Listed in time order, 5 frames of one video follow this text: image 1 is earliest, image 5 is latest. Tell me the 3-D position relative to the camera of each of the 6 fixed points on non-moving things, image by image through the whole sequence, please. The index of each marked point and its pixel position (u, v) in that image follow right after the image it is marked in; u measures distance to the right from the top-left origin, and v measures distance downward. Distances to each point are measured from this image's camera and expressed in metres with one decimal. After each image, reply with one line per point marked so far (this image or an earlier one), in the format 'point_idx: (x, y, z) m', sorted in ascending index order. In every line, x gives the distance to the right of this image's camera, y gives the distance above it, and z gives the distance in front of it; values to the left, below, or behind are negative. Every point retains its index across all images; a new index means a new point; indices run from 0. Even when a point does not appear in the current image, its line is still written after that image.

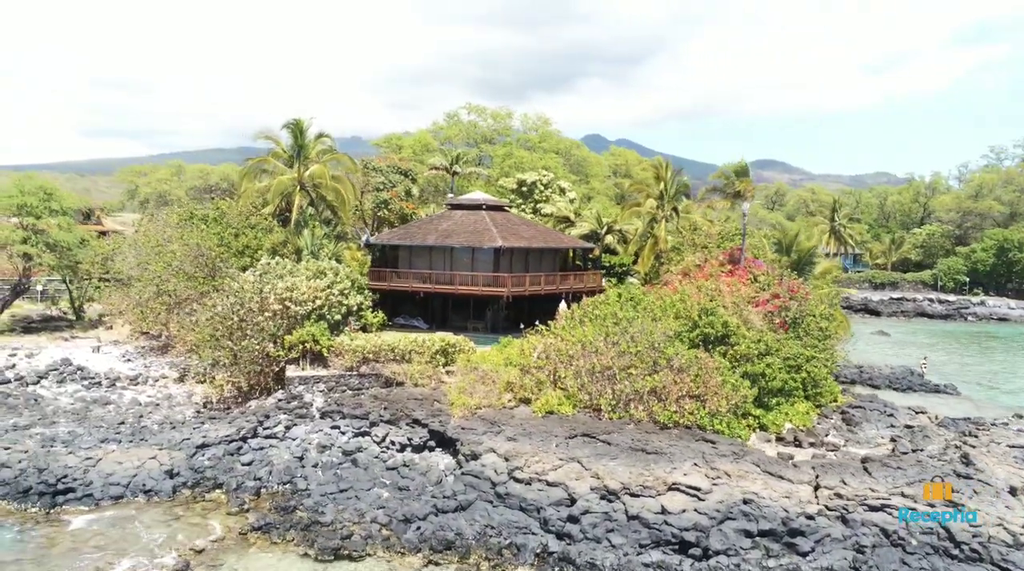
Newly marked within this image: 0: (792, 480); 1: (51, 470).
0: (+6.4, -4.5, +17.3) m
1: (-11.5, -4.6, +18.9) m
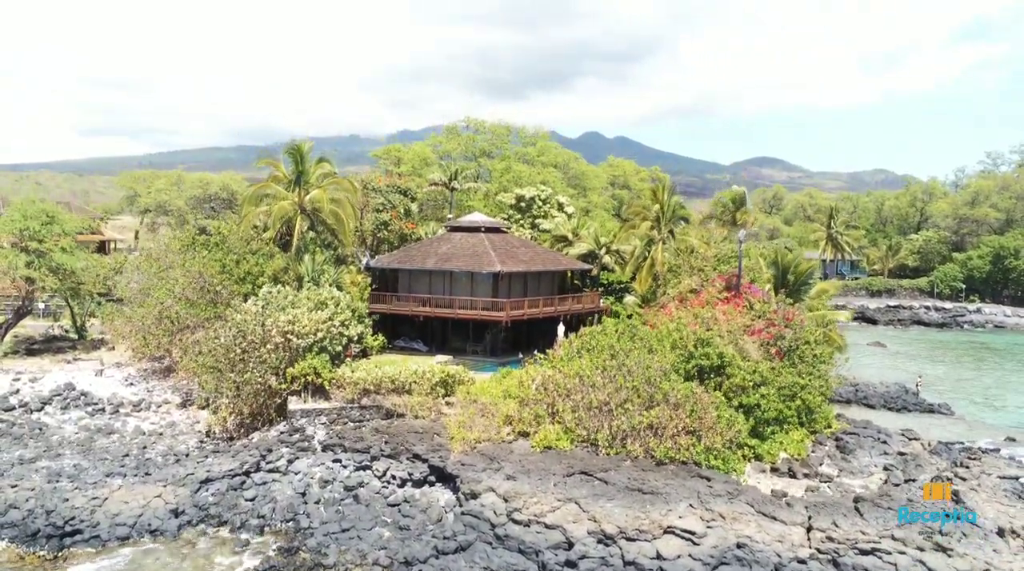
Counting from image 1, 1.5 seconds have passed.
0: (+6.4, -5.5, +17.7) m
1: (-11.5, -5.7, +19.3) m
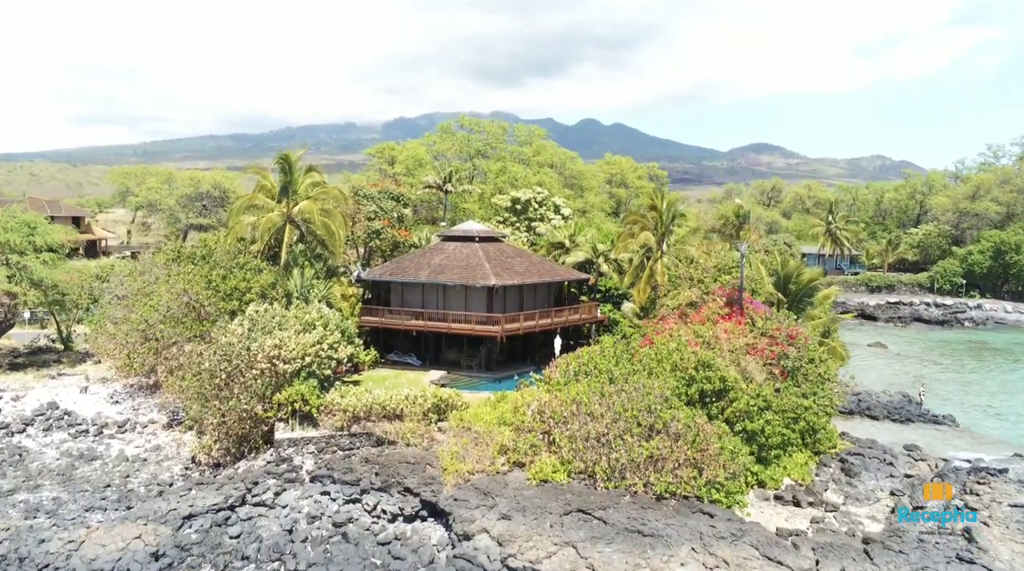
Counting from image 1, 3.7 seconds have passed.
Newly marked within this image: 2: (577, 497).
0: (+6.3, -6.3, +16.9) m
1: (-11.6, -6.6, +18.4) m
2: (+1.7, -5.5, +19.8) m
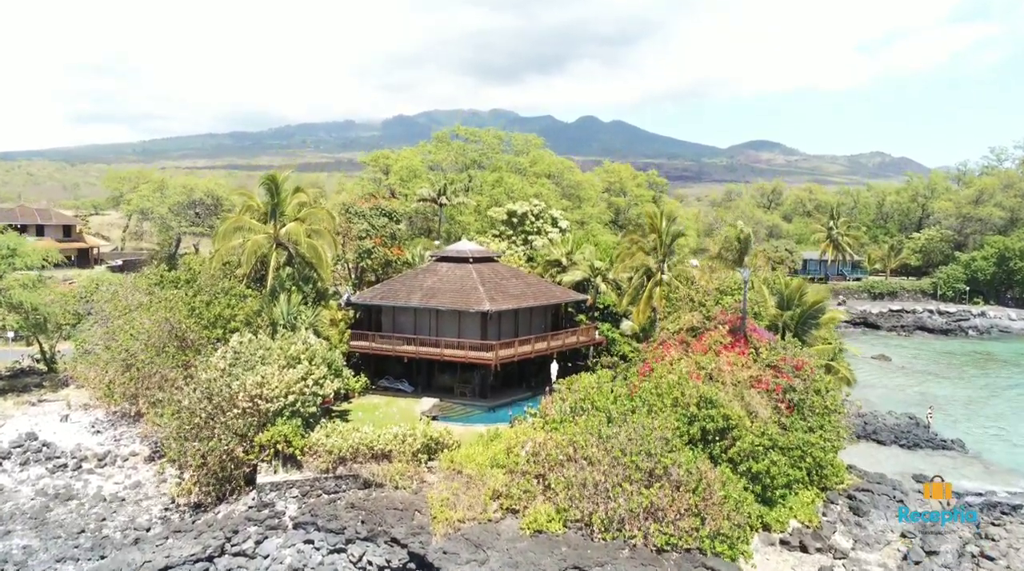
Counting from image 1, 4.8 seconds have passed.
0: (+6.1, -7.4, +15.9) m
1: (-11.8, -7.7, +17.4) m
2: (+1.5, -6.6, +18.8) m
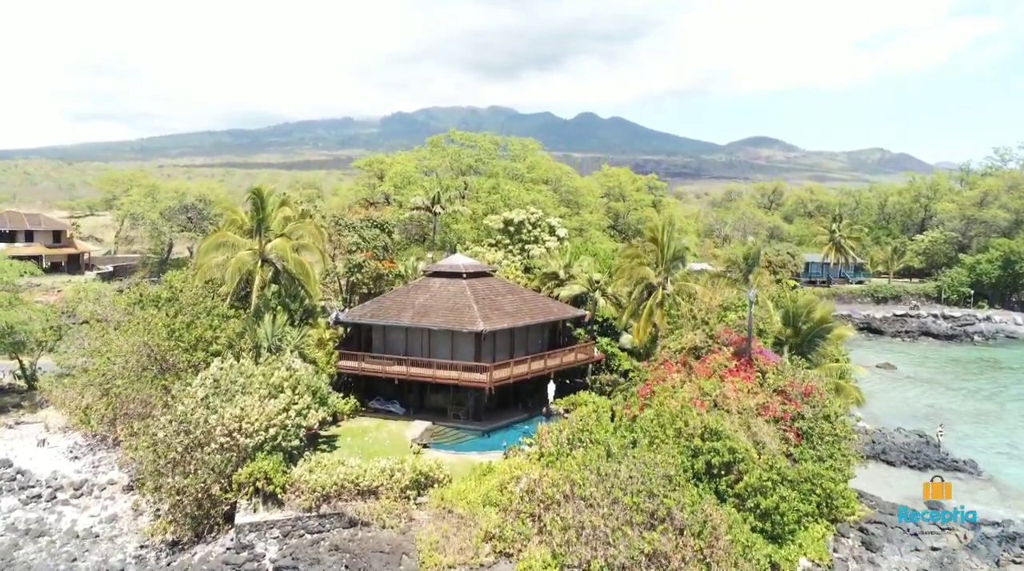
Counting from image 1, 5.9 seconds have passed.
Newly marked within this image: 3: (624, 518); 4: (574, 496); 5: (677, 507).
0: (+5.9, -8.1, +14.6) m
1: (-12.0, -8.5, +16.1) m
2: (+1.4, -7.3, +17.5) m
3: (+2.8, -5.8, +19.2) m
4: (+1.6, -5.6, +20.0) m
5: (+4.2, -5.6, +19.3) m
